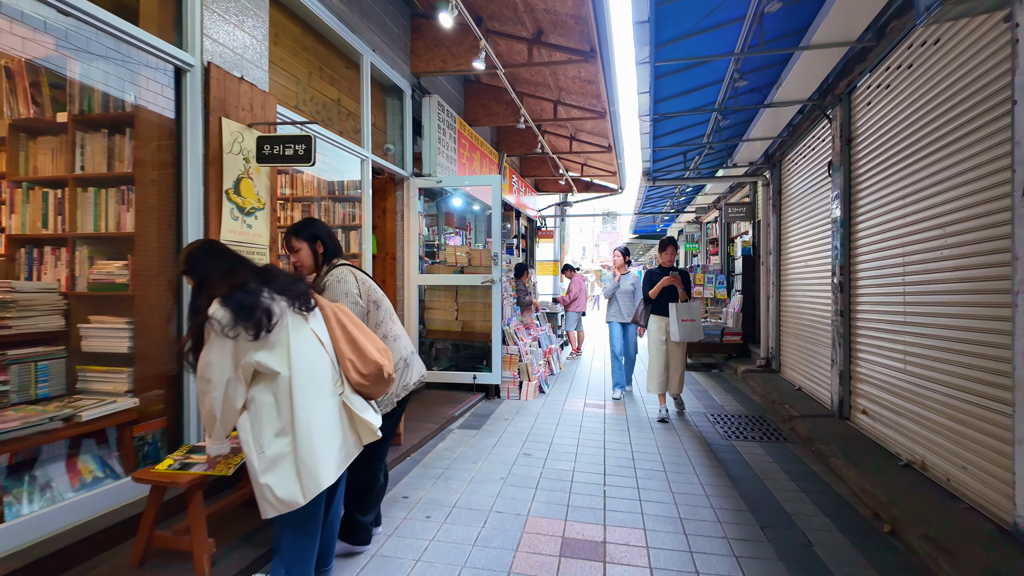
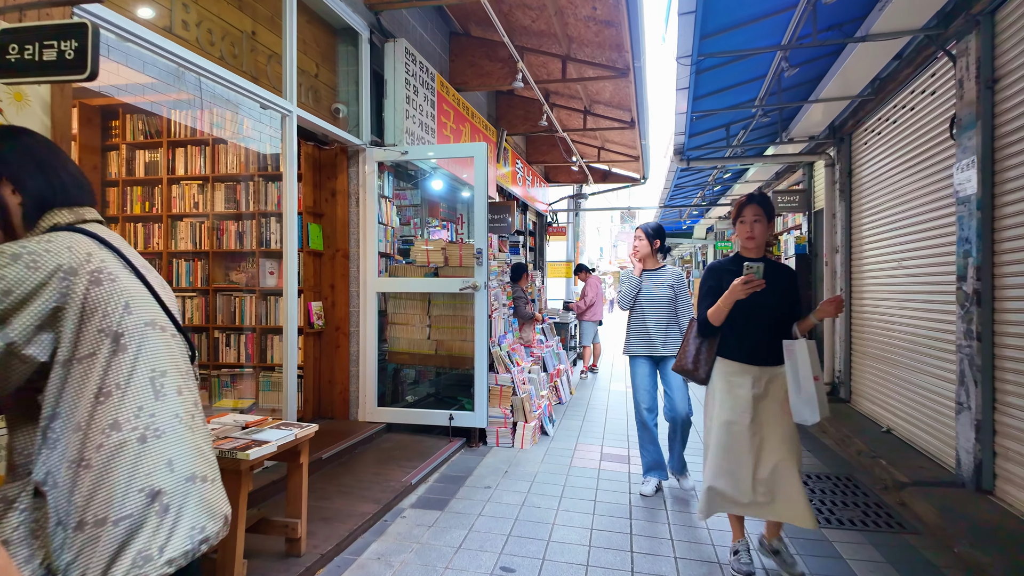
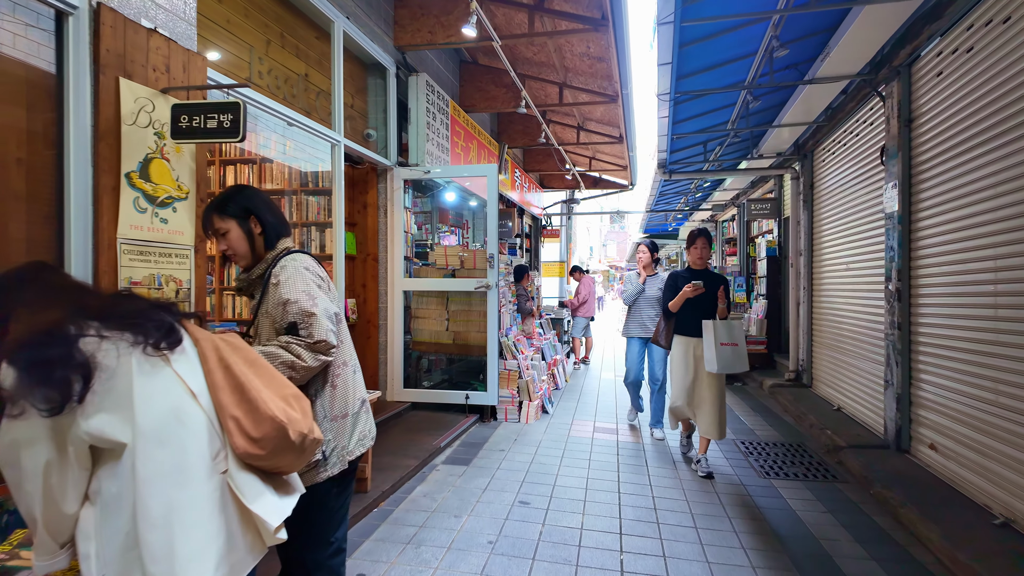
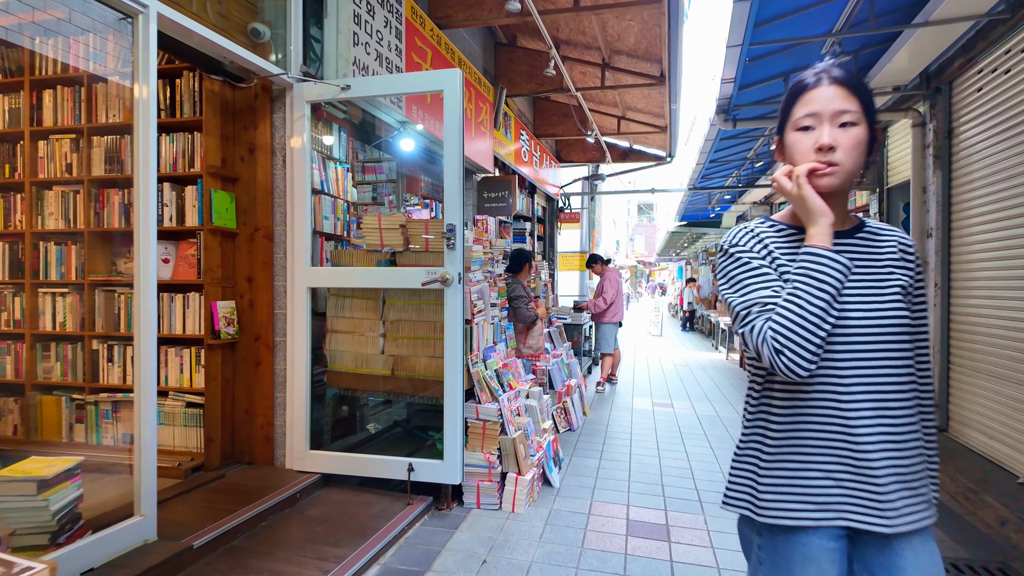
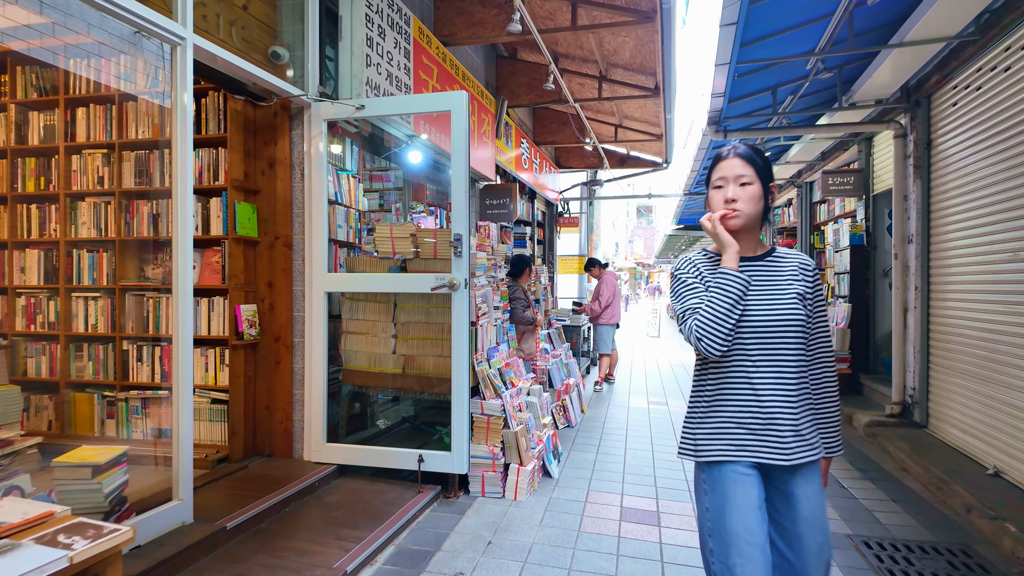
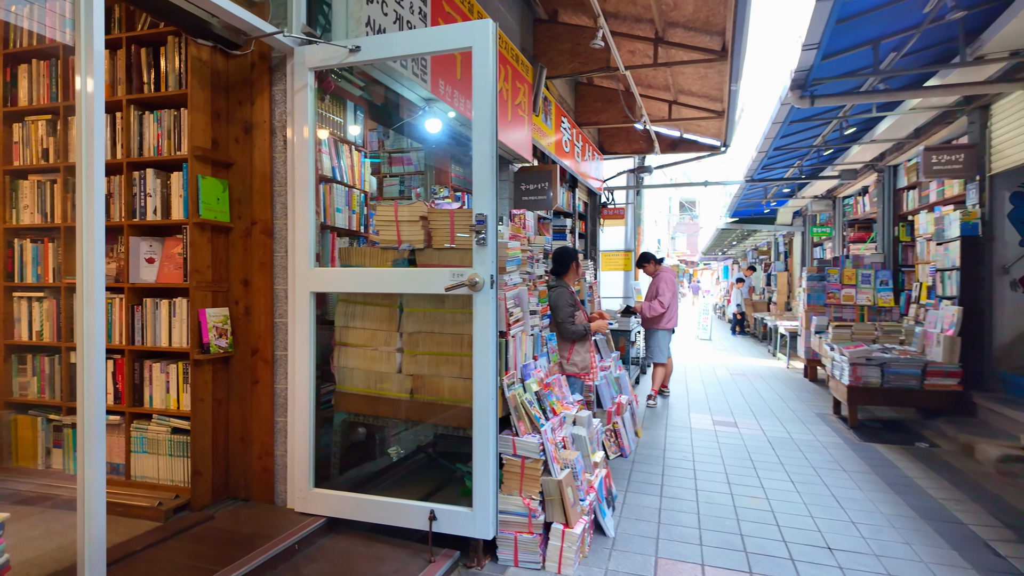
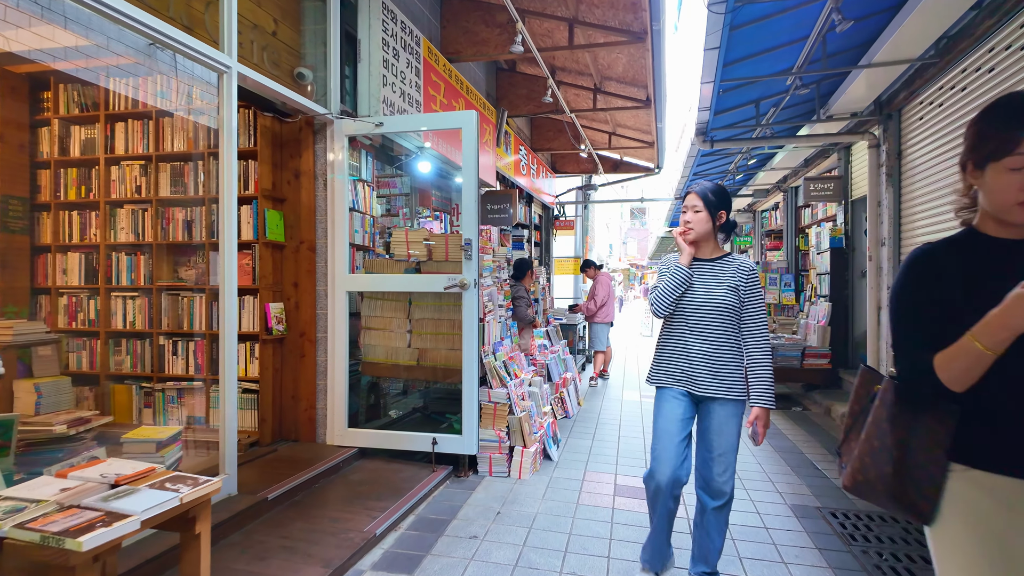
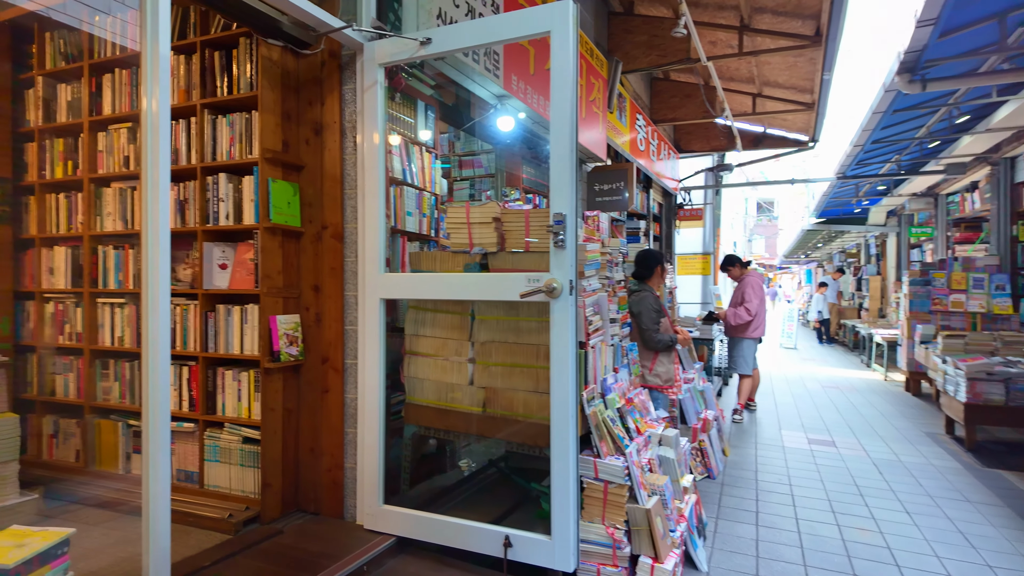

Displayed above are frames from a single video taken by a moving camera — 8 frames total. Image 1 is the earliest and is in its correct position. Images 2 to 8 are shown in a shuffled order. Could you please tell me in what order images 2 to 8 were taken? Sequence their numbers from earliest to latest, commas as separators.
3, 2, 7, 5, 4, 6, 8
